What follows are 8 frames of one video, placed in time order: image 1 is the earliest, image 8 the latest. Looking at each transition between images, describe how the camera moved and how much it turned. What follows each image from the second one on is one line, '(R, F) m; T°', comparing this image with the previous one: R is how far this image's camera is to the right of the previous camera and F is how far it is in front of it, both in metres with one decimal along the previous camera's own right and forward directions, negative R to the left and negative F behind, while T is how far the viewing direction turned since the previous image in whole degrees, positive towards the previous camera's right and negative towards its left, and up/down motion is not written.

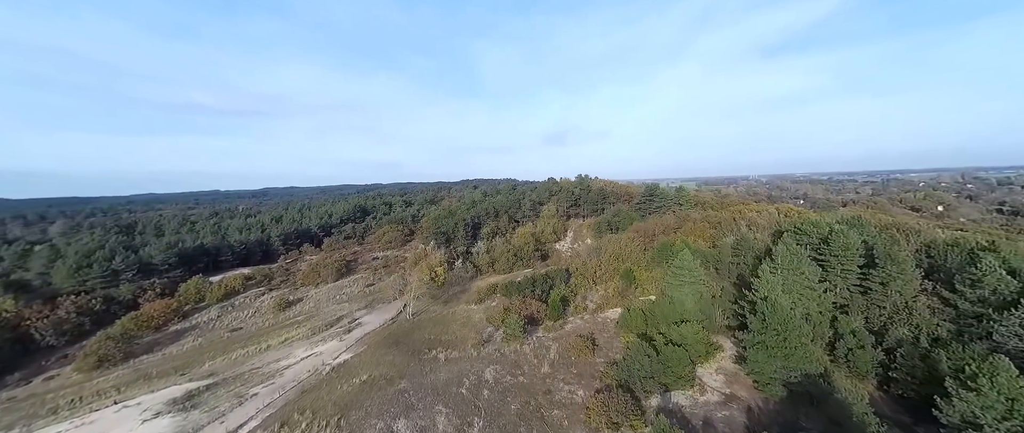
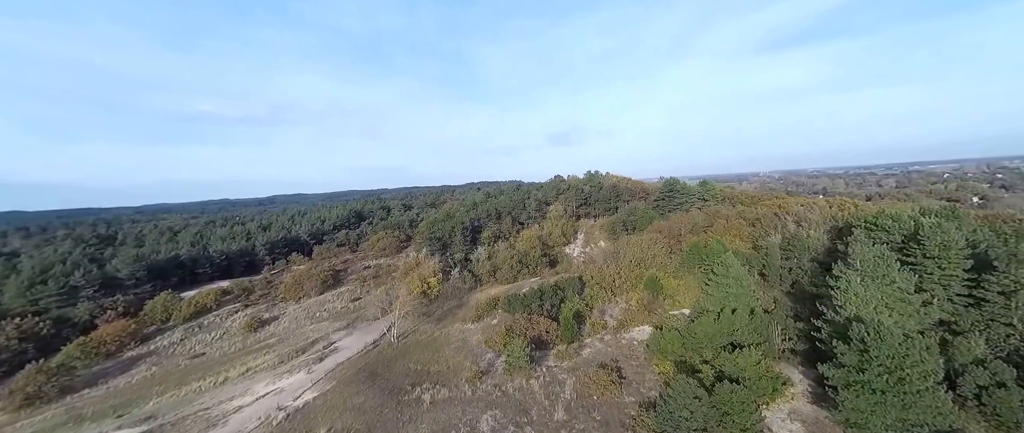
(+0.4, +6.2) m; -1°
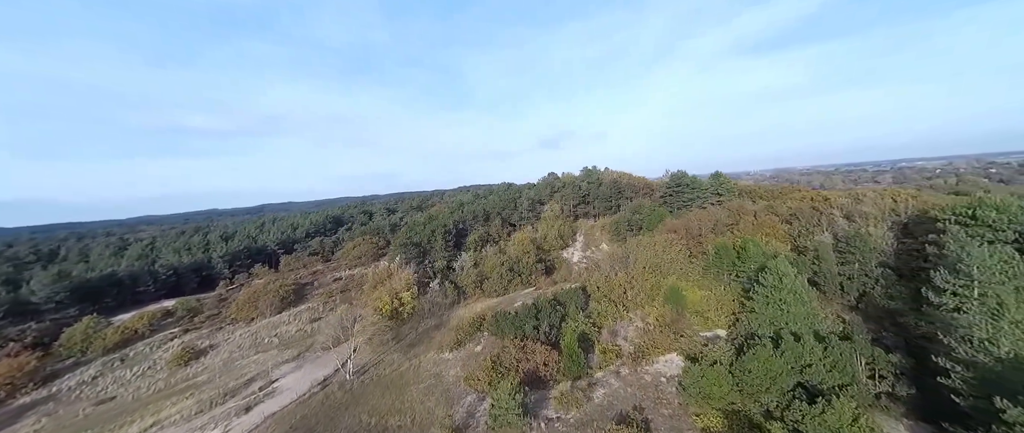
(+0.7, +6.7) m; +1°
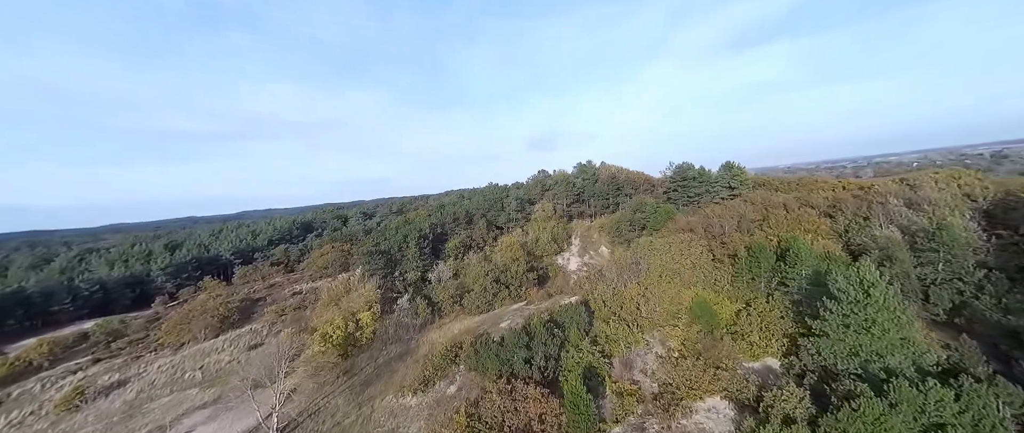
(+0.5, +6.2) m; +2°
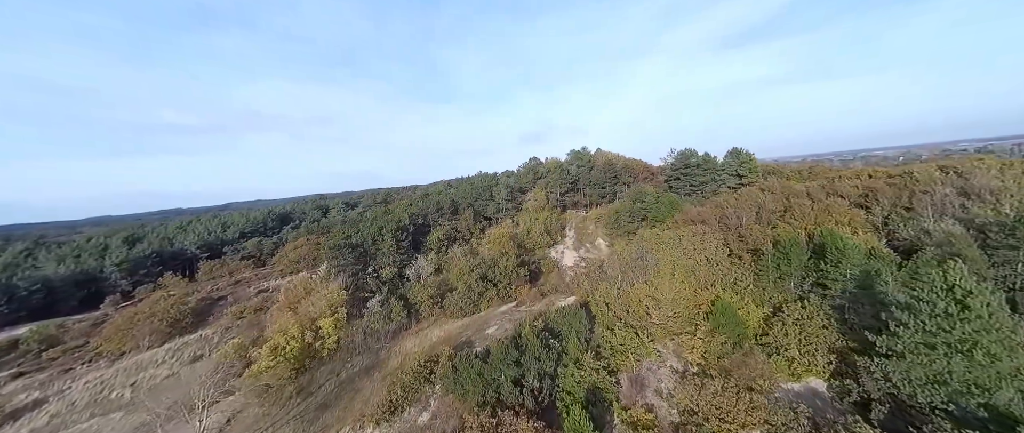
(+0.3, +3.9) m; +1°
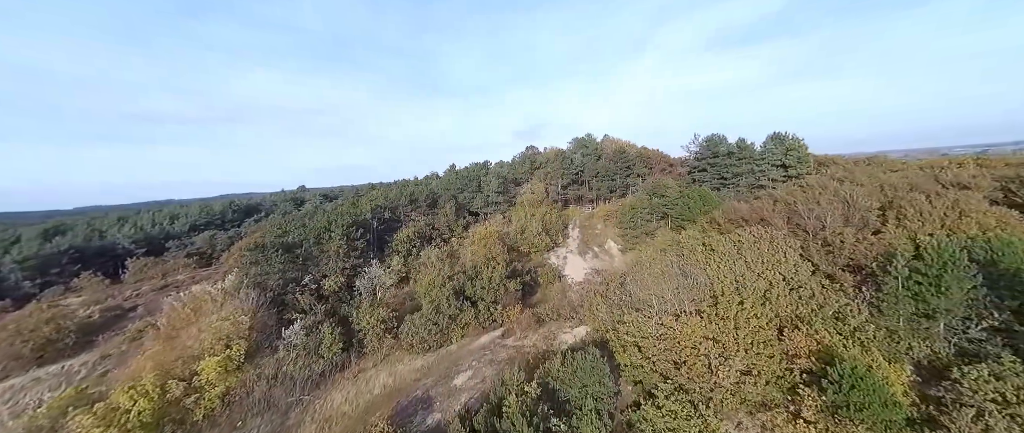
(+0.6, +7.7) m; +1°
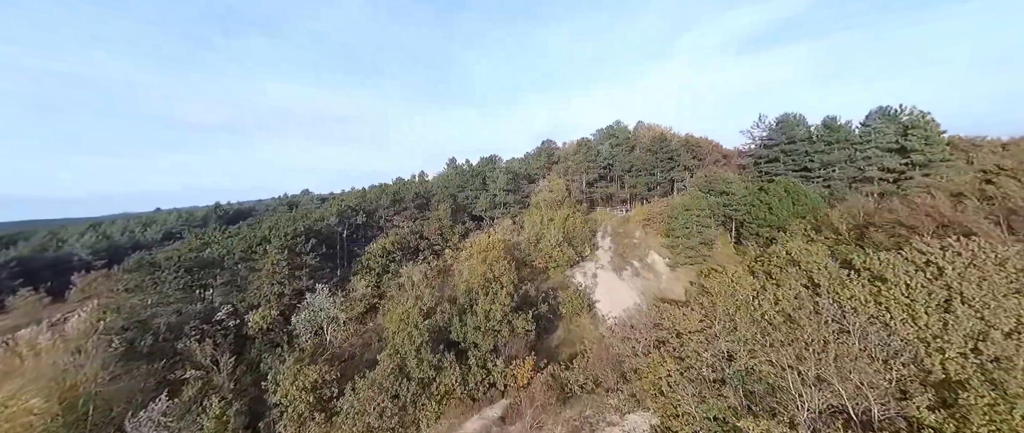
(+0.4, +7.5) m; -3°
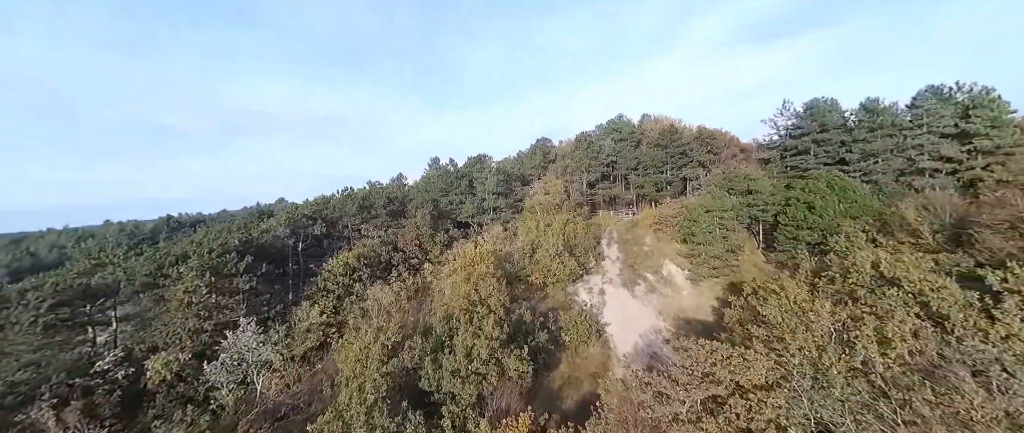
(+0.4, +3.6) m; +1°
